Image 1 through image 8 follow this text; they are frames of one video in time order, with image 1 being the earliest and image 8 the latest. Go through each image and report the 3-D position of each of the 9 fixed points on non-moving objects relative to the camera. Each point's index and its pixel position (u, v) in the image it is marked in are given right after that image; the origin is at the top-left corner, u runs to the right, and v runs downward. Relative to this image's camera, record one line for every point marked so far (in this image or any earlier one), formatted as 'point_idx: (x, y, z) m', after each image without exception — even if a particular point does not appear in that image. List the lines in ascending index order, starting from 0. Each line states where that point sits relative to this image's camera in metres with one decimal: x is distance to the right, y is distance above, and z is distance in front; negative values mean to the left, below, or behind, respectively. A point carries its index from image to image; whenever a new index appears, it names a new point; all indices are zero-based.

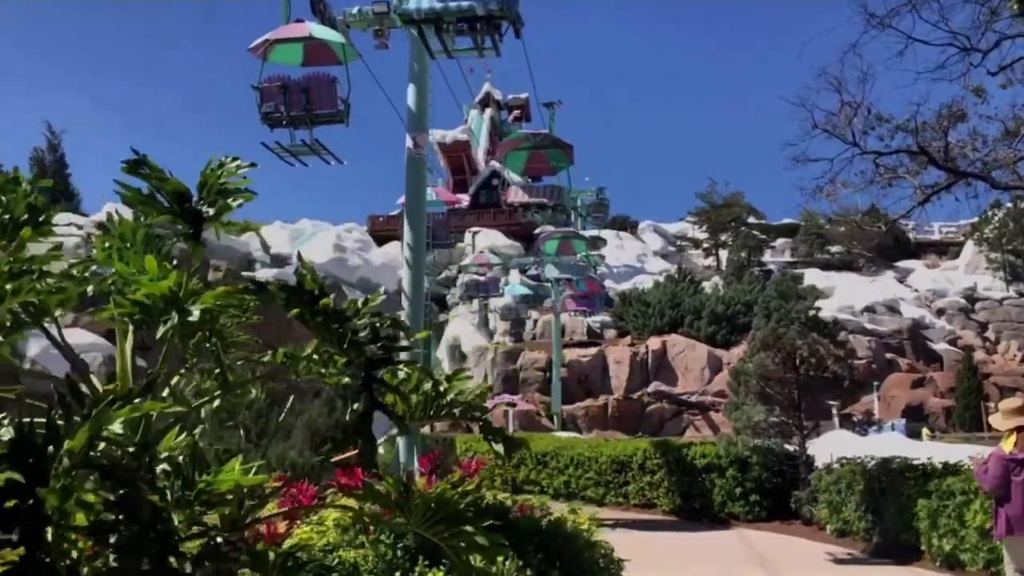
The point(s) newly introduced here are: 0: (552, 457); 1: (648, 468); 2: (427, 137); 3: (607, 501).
0: (+0.7, -3.0, +15.5) m
1: (+2.1, -2.8, +13.3) m
2: (-1.3, +2.3, +13.3) m
3: (+1.5, -3.5, +14.0) m
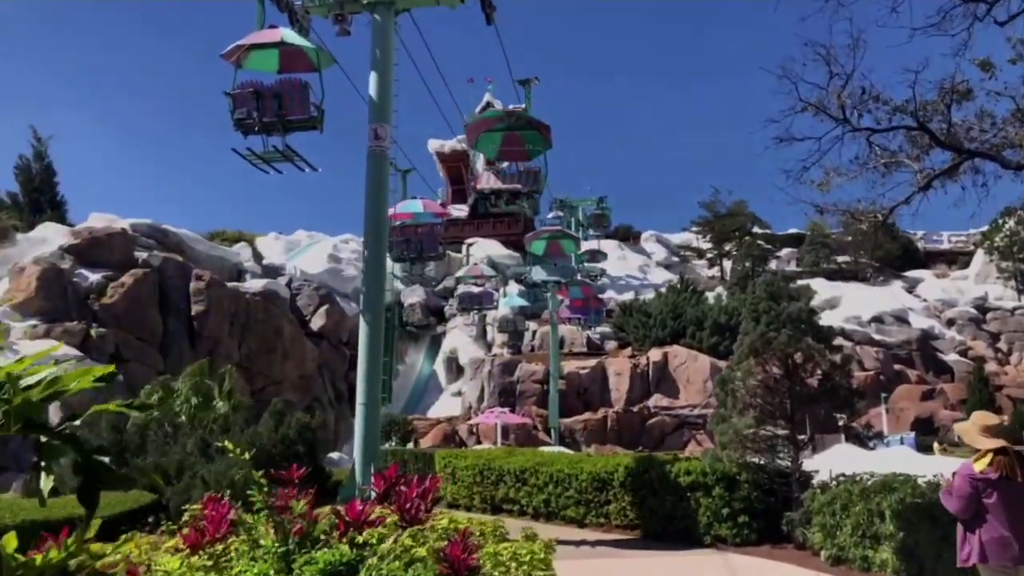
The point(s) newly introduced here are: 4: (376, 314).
0: (+0.3, -3.1, +14.4) m
1: (+1.7, -2.8, +12.3) m
2: (-1.7, +2.3, +12.4) m
3: (+1.1, -3.5, +13.0) m
4: (-1.8, -0.3, +11.6) m
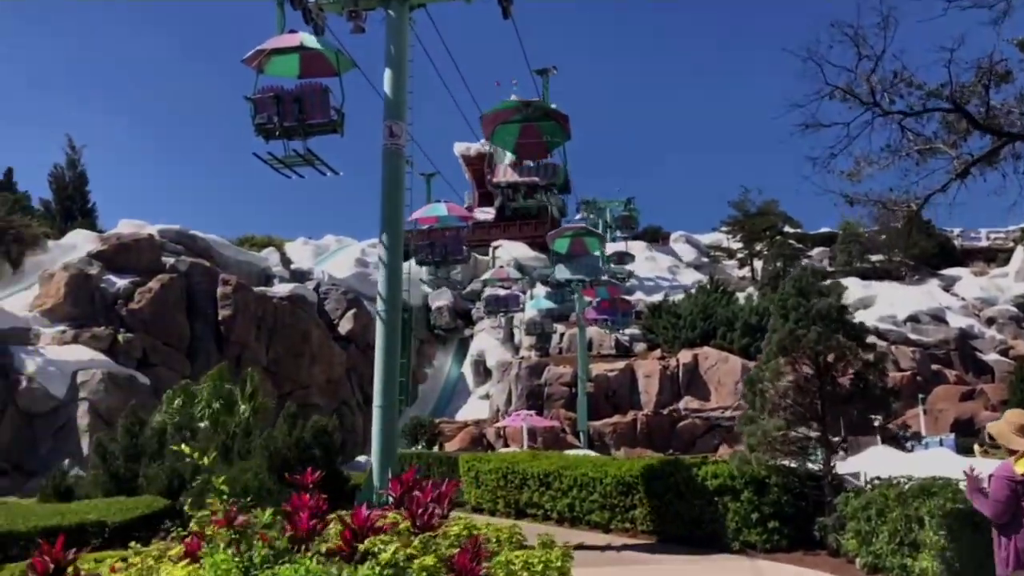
0: (+0.7, -3.1, +14.1) m
1: (+2.0, -2.8, +11.9) m
2: (-1.5, +2.3, +12.1) m
3: (+1.5, -3.5, +12.6) m
4: (-1.6, -0.3, +11.4) m
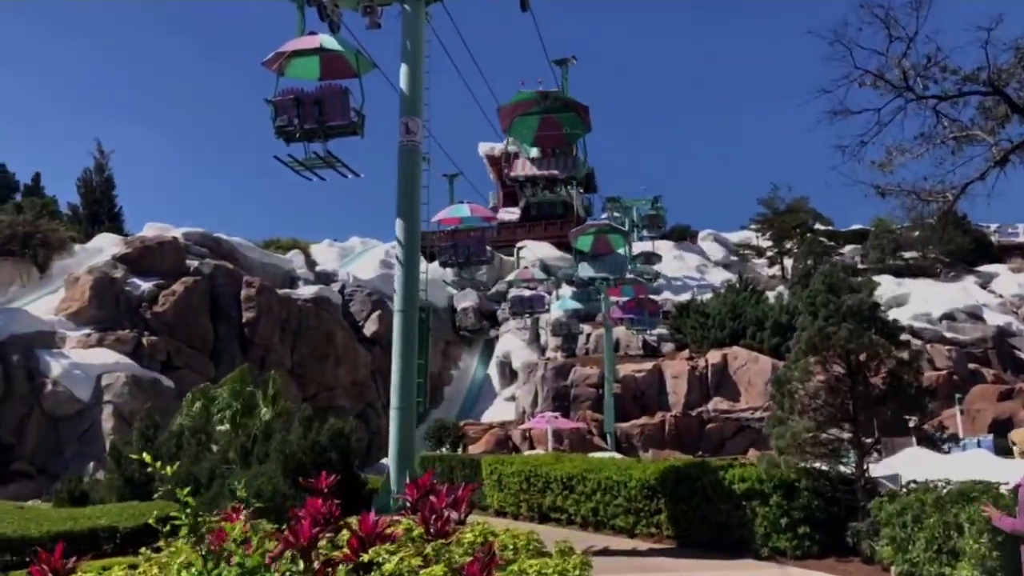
0: (+1.1, -3.0, +13.8) m
1: (+2.2, -2.8, +11.6) m
2: (-1.2, +2.3, +11.9) m
3: (+1.8, -3.5, +12.3) m
4: (-1.3, -0.3, +11.2) m
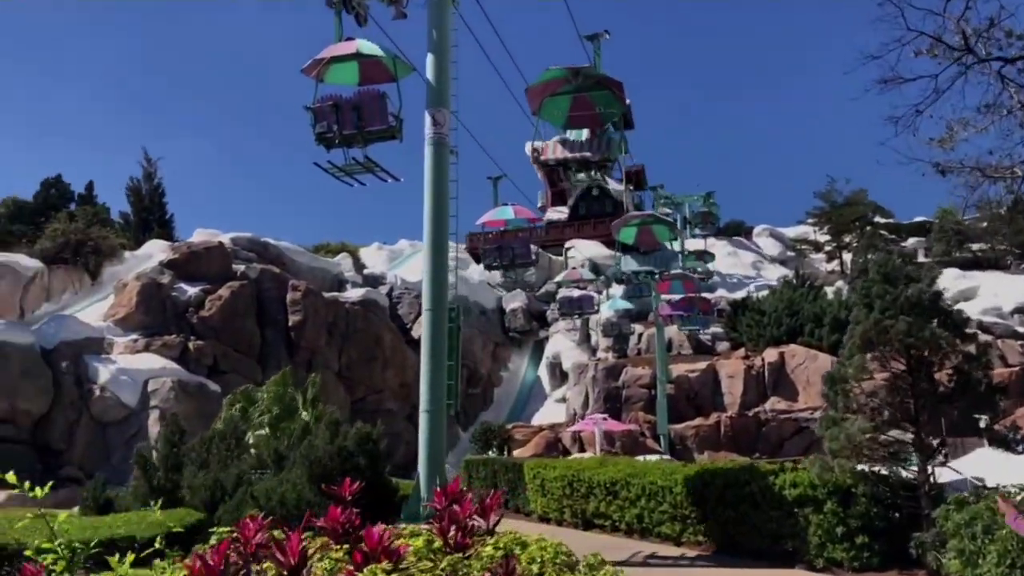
0: (+1.7, -3.0, +13.1) m
1: (+2.7, -2.7, +10.8) m
2: (-0.8, +2.3, +11.4) m
3: (+2.3, -3.4, +11.6) m
4: (-0.9, -0.3, +10.7) m
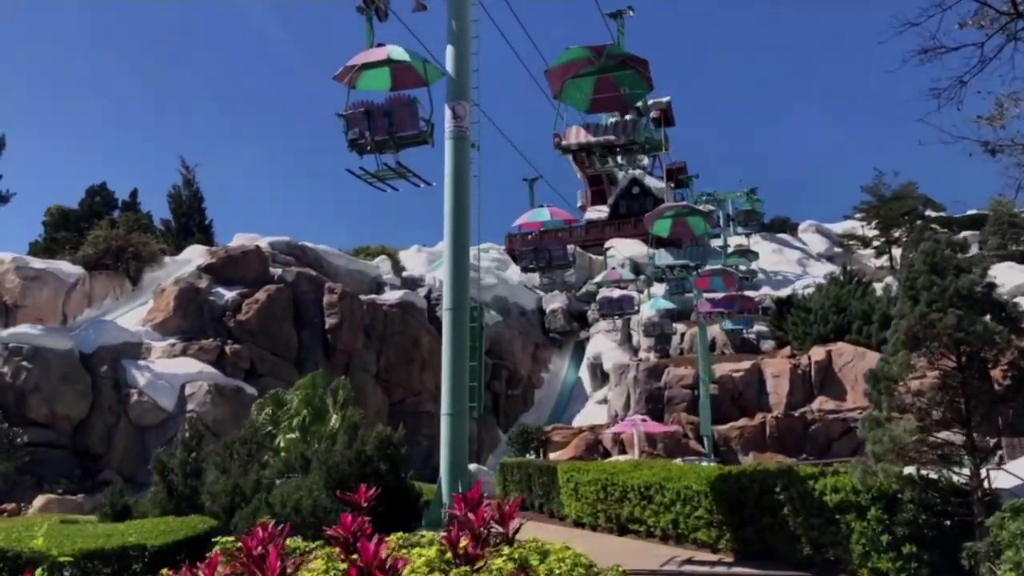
0: (+2.1, -2.9, +12.7) m
1: (+3.0, -2.6, +10.3) m
2: (-0.5, +2.3, +11.1) m
3: (+2.7, -3.3, +11.1) m
4: (-0.6, -0.3, +10.4) m
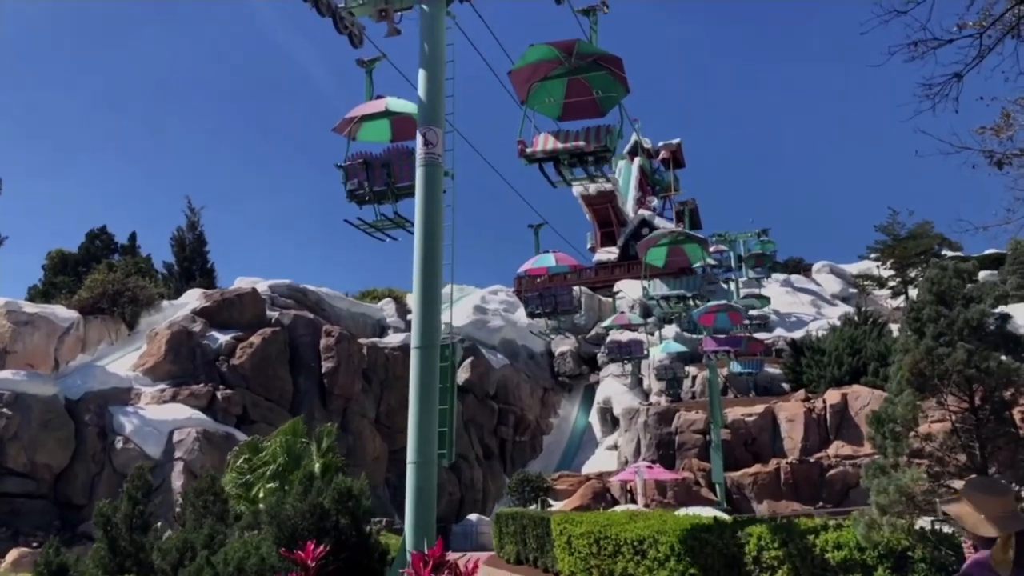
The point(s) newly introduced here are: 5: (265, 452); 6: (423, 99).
0: (+1.9, -3.4, +11.7) m
1: (+2.8, -3.0, +9.4) m
2: (-0.8, +1.9, +10.5) m
3: (+2.4, -3.7, +10.1) m
4: (-0.9, -0.7, +9.6) m
5: (-4.3, -2.9, +15.2) m
6: (-1.1, +2.3, +10.4) m
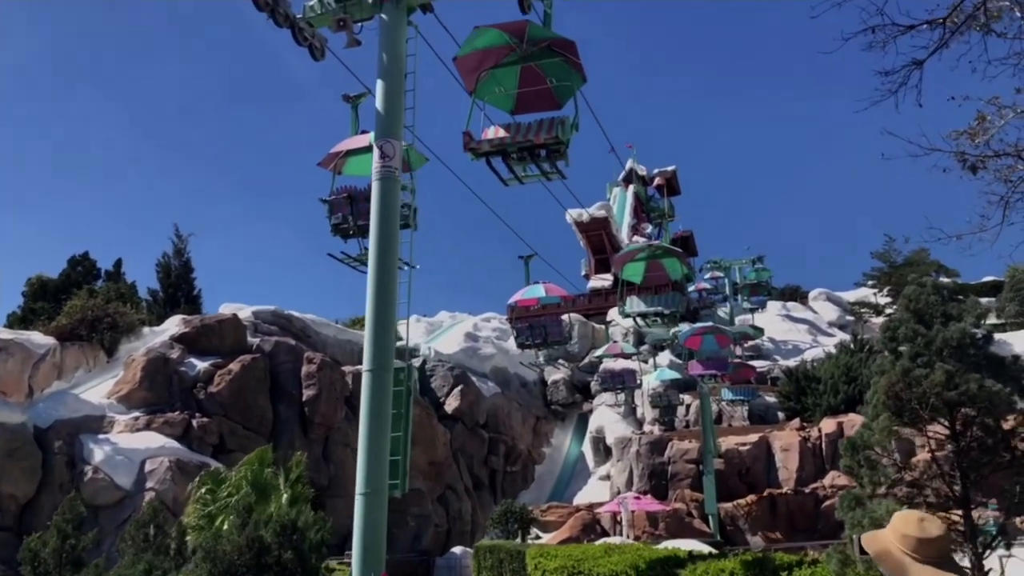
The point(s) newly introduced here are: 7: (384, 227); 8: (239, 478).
0: (+1.4, -3.7, +11.1) m
1: (+2.3, -3.2, +8.8) m
2: (-1.3, +1.6, +10.0) m
3: (+2.0, -4.0, +9.5) m
4: (-1.4, -0.9, +9.1) m
5: (-4.8, -3.3, +14.6) m
6: (-1.5, +2.0, +9.9) m
7: (-1.5, +0.7, +9.6) m
8: (-4.5, -3.2, +14.4) m
